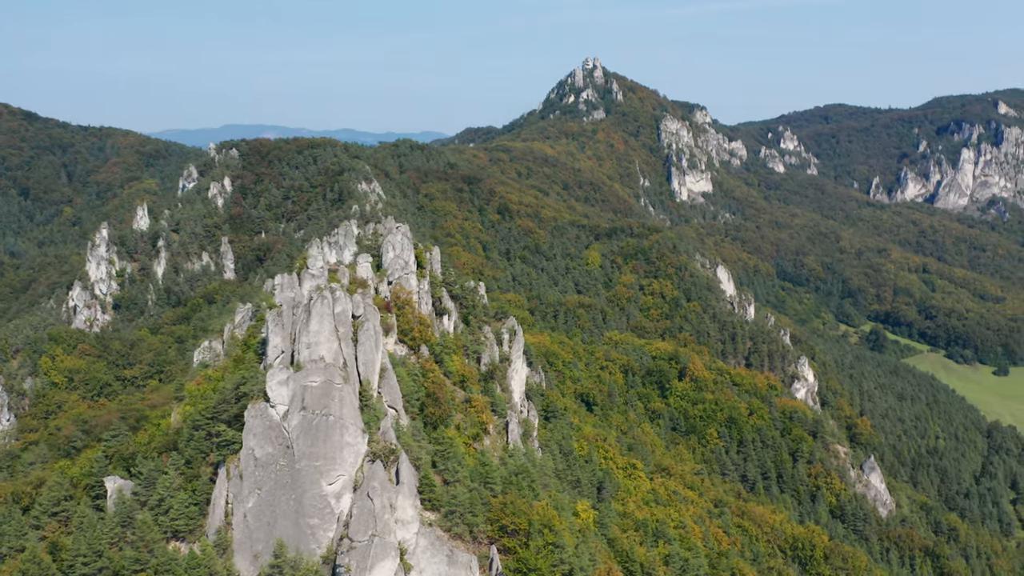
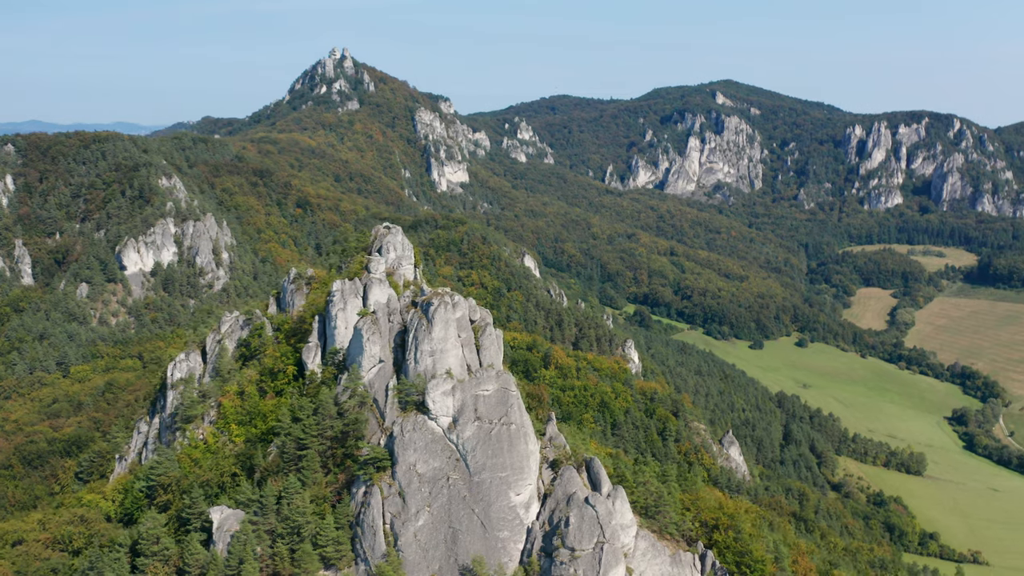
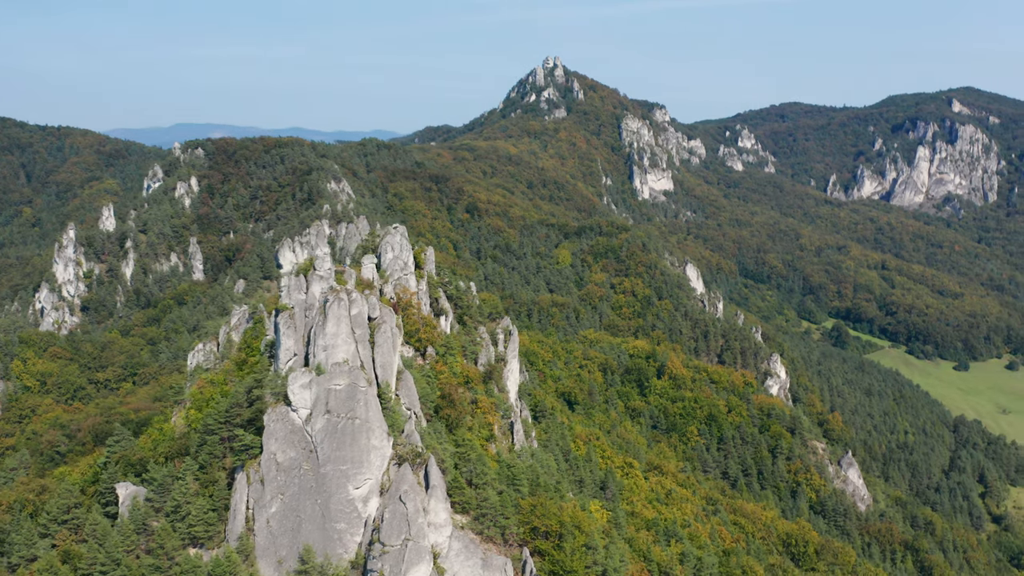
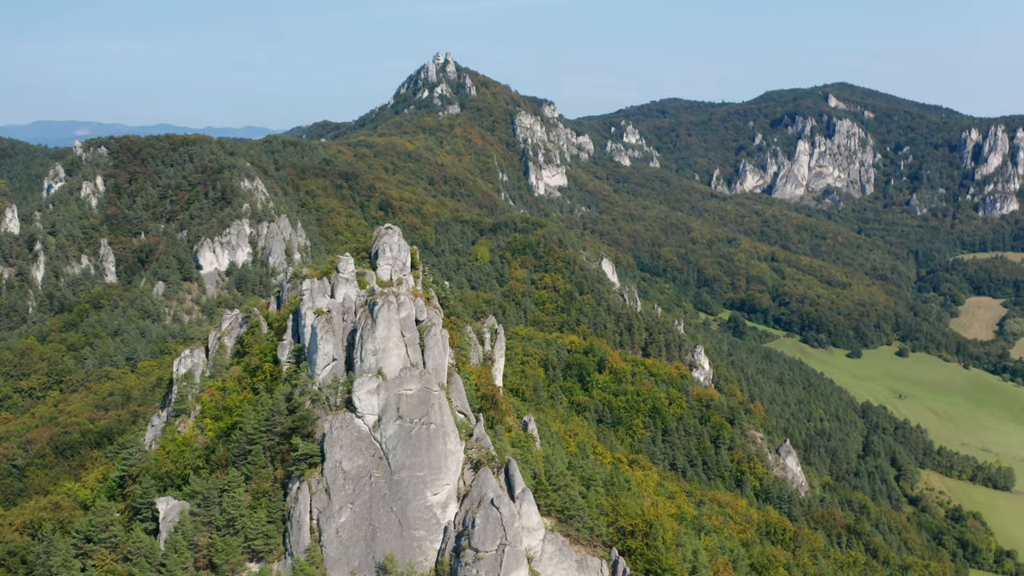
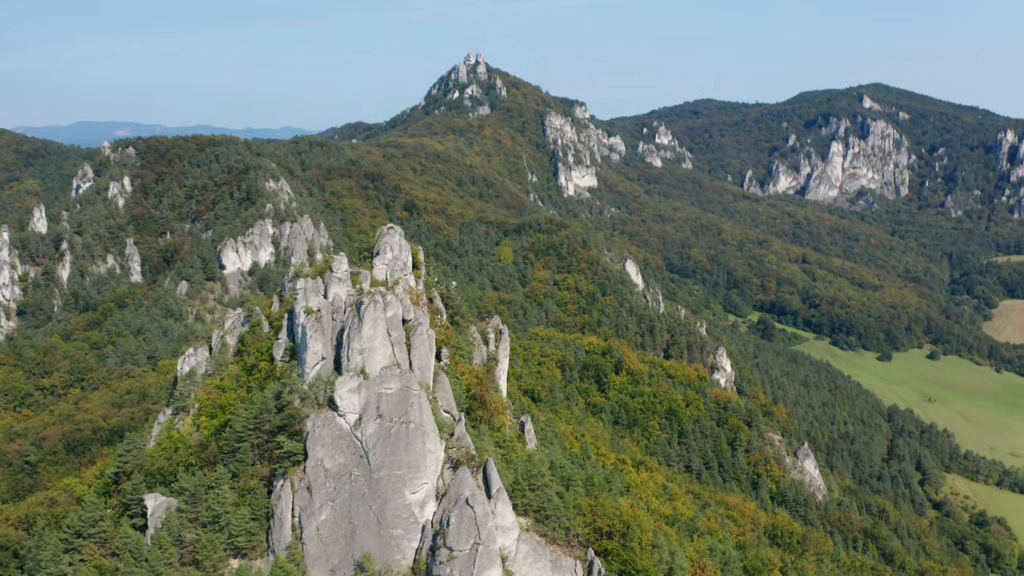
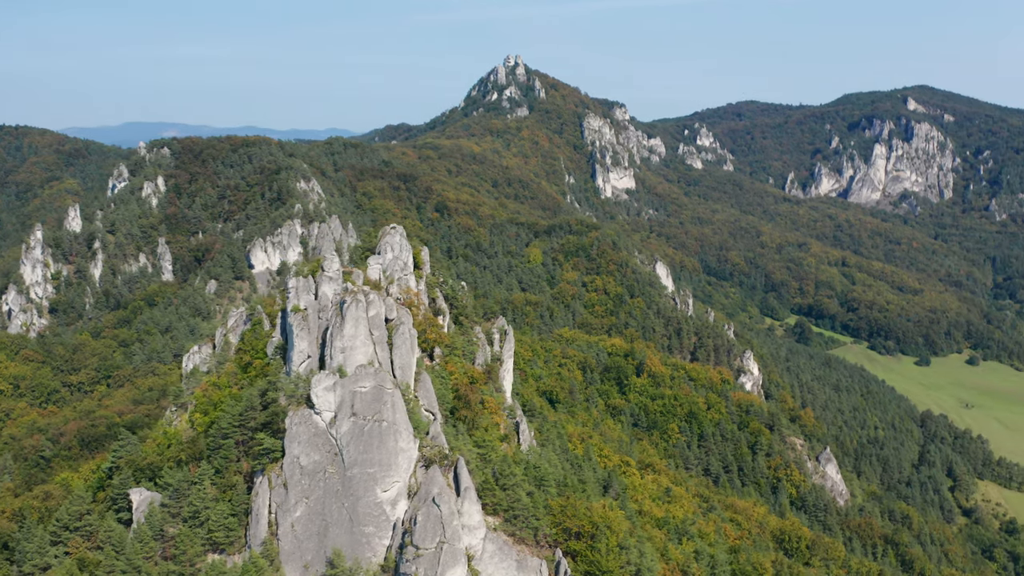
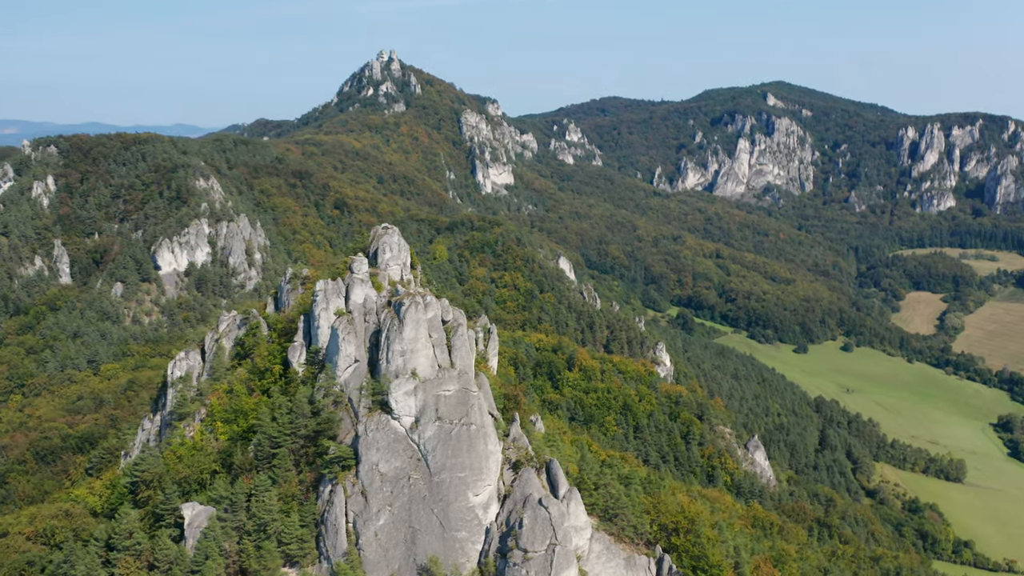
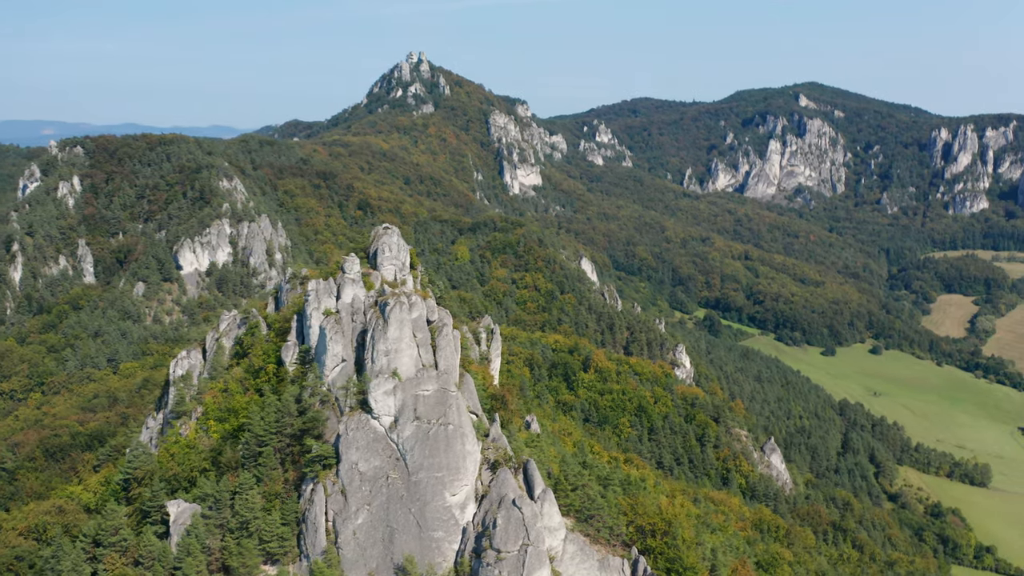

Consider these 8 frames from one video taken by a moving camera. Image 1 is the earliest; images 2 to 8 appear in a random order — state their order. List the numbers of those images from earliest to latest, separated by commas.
3, 6, 5, 4, 8, 7, 2
